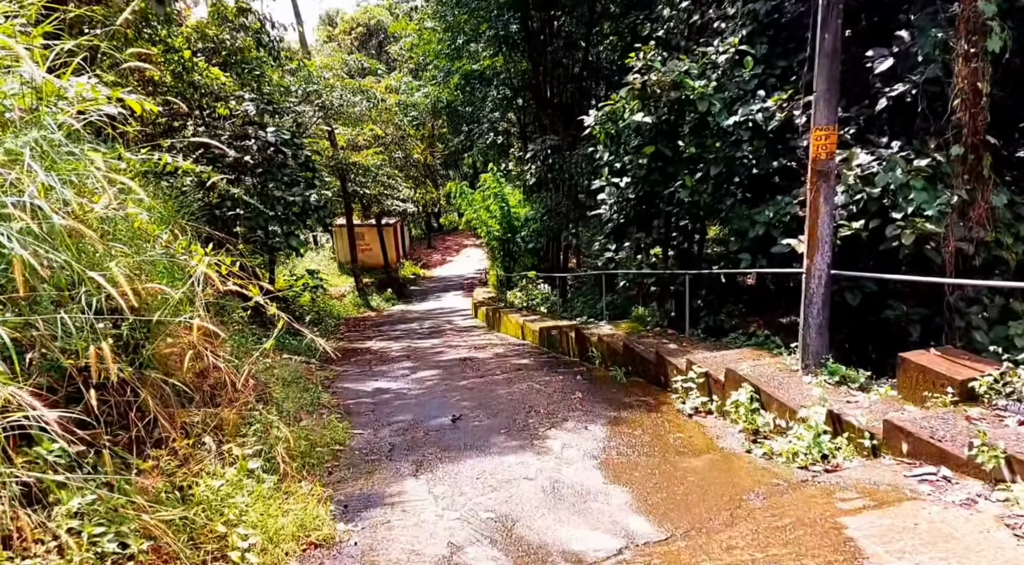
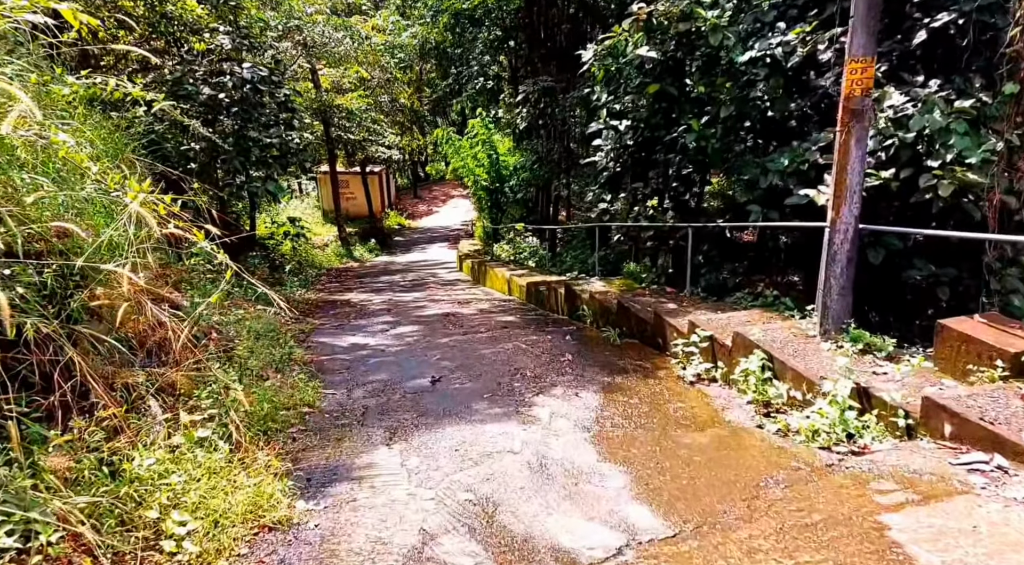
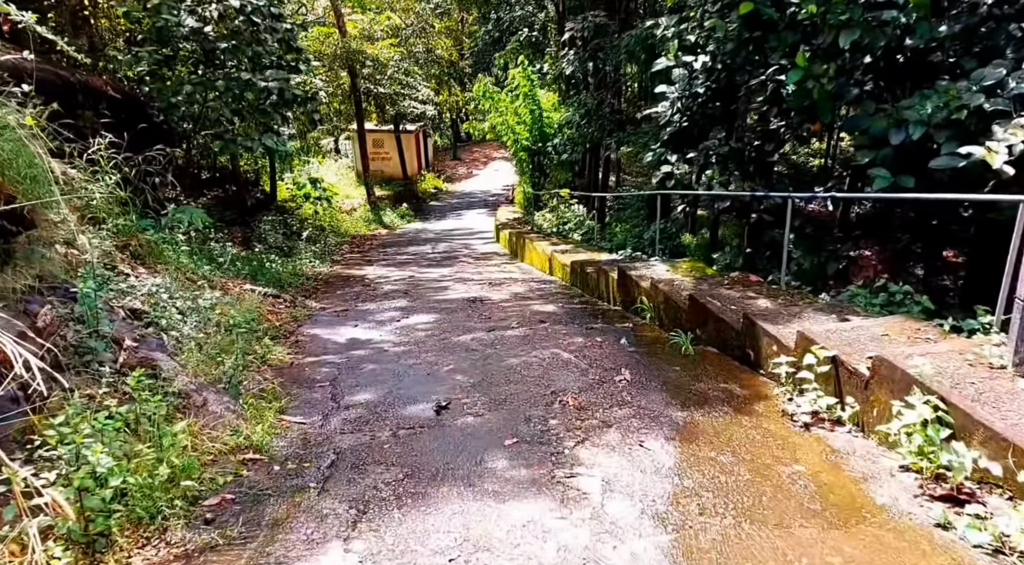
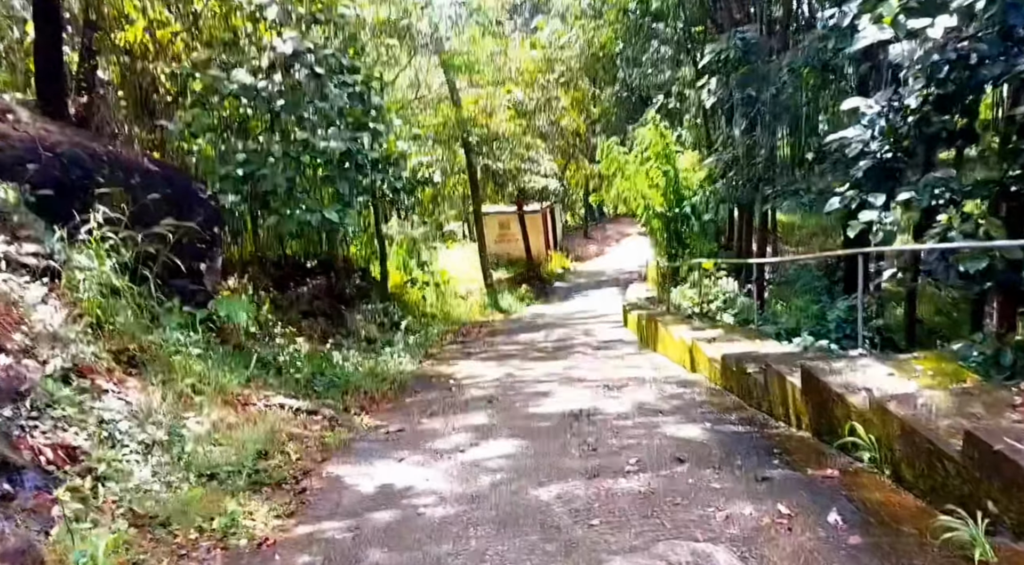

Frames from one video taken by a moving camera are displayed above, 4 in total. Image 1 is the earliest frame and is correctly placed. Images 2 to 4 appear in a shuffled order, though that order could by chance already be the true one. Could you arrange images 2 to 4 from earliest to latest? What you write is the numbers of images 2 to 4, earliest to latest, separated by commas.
2, 3, 4
